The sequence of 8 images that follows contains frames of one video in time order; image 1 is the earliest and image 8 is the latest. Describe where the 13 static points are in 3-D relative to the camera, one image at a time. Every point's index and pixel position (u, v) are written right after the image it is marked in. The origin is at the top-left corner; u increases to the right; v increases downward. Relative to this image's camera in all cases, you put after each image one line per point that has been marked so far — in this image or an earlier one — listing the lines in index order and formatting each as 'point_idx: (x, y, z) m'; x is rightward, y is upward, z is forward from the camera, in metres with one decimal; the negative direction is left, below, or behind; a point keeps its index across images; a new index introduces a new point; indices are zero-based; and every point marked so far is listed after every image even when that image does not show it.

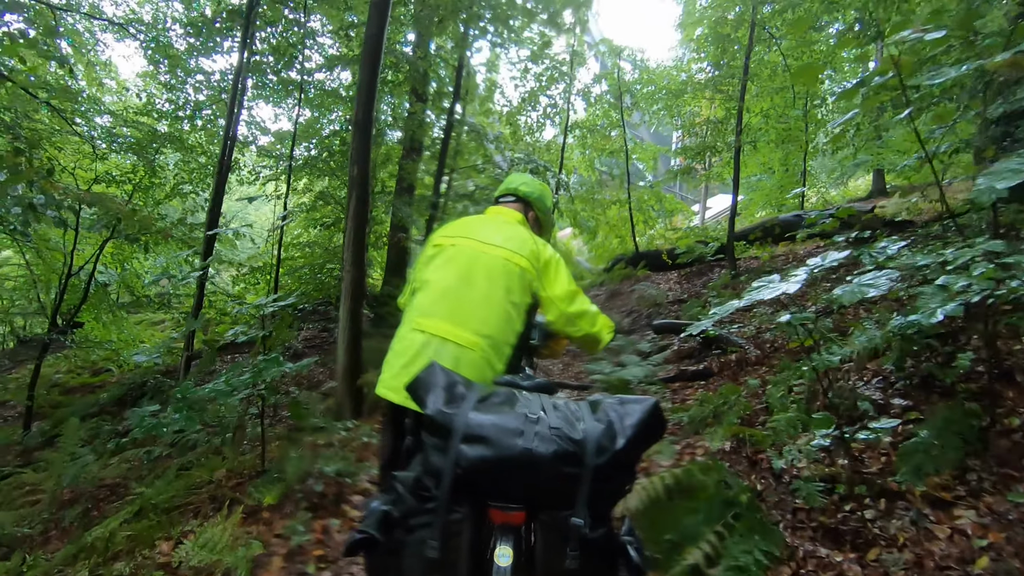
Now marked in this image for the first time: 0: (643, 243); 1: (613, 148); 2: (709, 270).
0: (+3.8, +1.3, +15.4) m
1: (+2.9, +4.0, +15.4) m
2: (+4.4, +0.4, +12.0) m
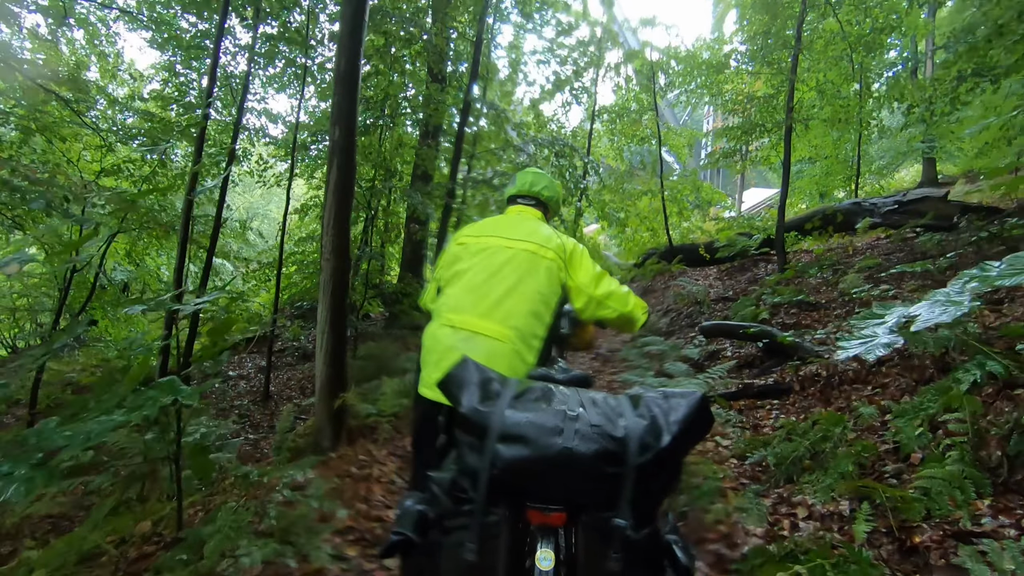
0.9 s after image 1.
0: (+4.4, +1.4, +14.2) m
1: (+3.5, +4.1, +14.3) m
2: (+4.9, +0.4, +10.8) m
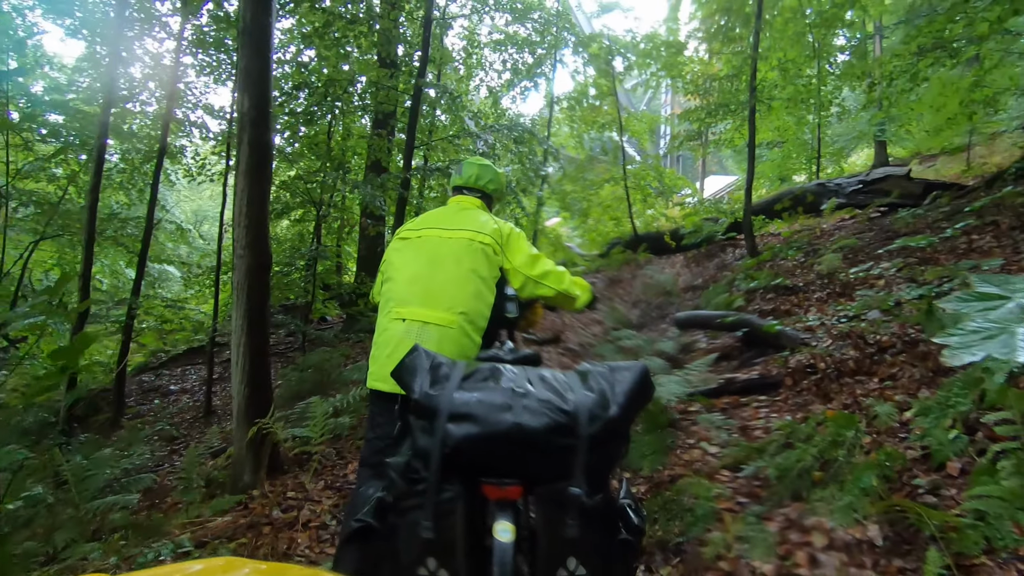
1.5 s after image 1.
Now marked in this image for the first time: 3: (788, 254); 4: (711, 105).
0: (+3.4, +1.6, +14.0) m
1: (+2.4, +4.4, +13.9) m
2: (+4.1, +0.7, +10.6) m
3: (+4.2, +0.5, +8.0) m
4: (+3.8, +3.5, +10.3) m
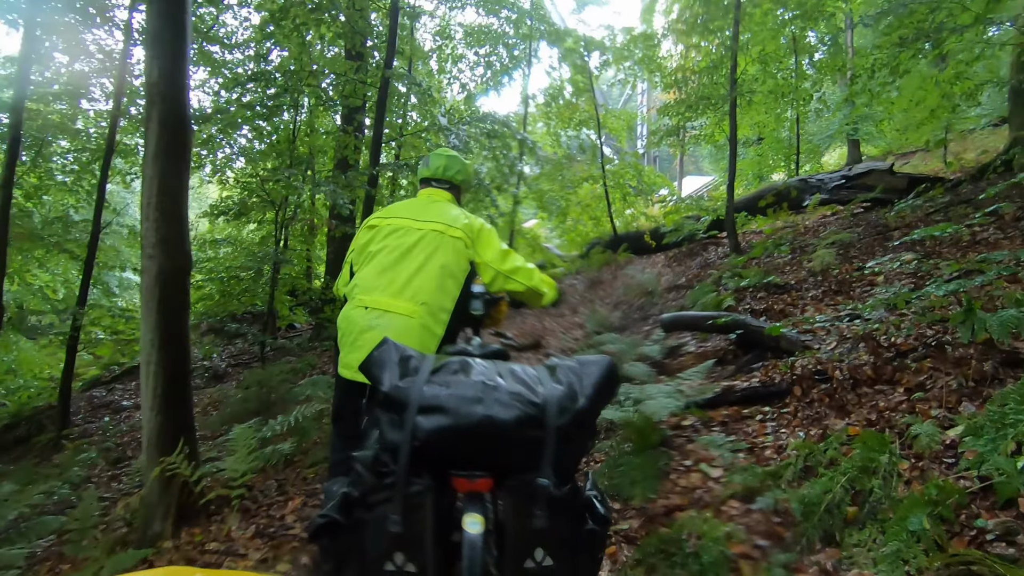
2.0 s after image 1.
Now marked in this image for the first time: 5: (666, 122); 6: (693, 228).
0: (+2.8, +1.6, +13.7) m
1: (+1.7, +4.3, +13.6) m
2: (+3.7, +0.7, +10.3) m
3: (+3.8, +0.5, +7.8) m
4: (+3.3, +3.5, +10.0) m
5: (+3.1, +3.4, +10.9) m
6: (+3.5, +1.2, +10.4) m
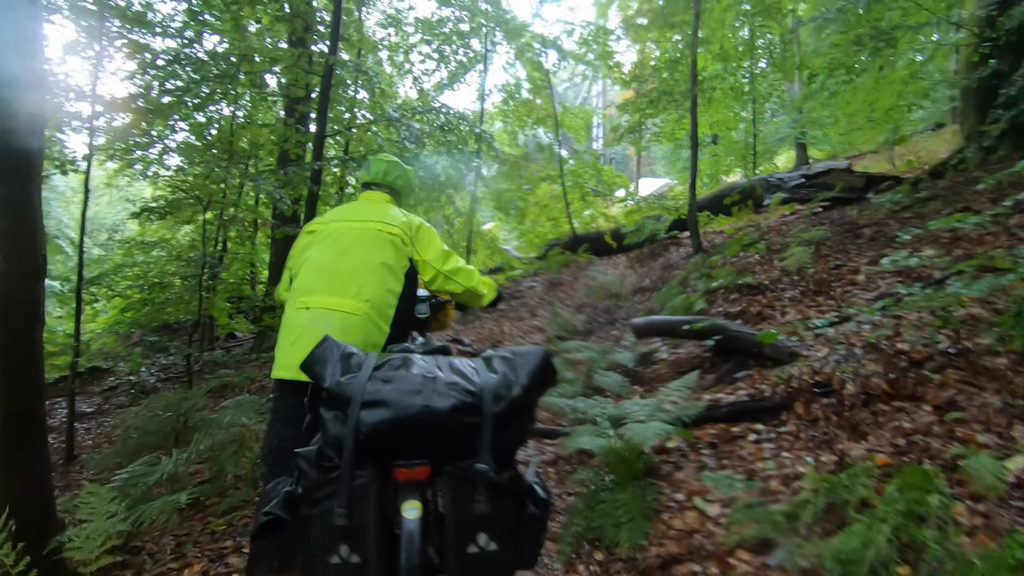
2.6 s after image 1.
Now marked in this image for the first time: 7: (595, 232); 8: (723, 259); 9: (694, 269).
0: (+1.7, +1.6, +13.4) m
1: (+0.7, +4.3, +13.2) m
2: (+2.9, +0.7, +10.1) m
3: (+3.2, +0.5, +7.6) m
4: (+2.5, +3.5, +9.8) m
5: (+2.3, +3.3, +10.6) m
6: (+2.7, +1.1, +10.2) m
7: (+1.9, +1.3, +12.2) m
8: (+3.0, +0.4, +7.5) m
9: (+2.5, +0.3, +7.3) m
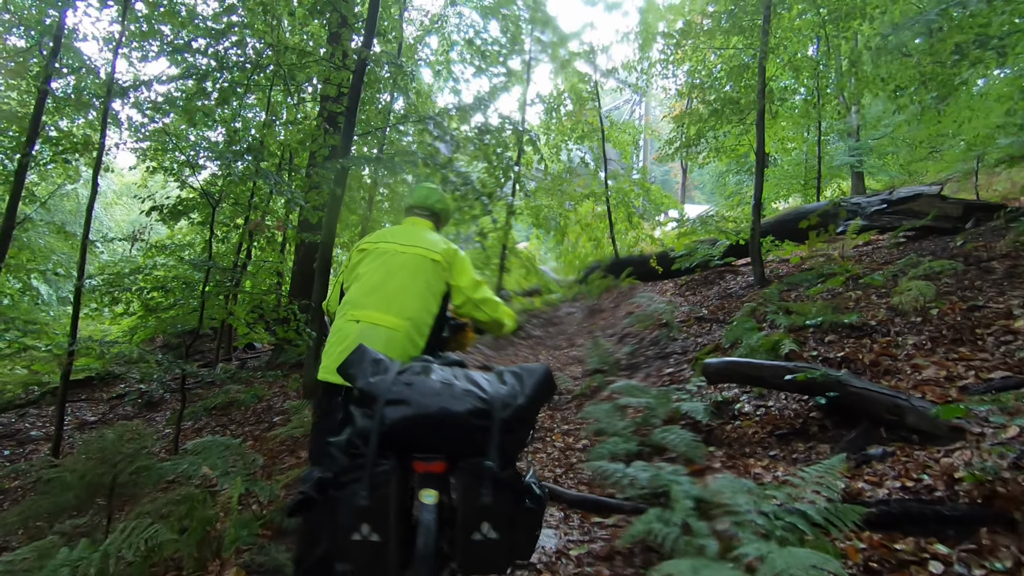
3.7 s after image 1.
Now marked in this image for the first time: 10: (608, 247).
0: (+2.6, +0.9, +12.4) m
1: (+1.7, +3.7, +12.5) m
2: (+3.5, +0.2, +9.1) m
3: (+3.7, +0.1, +6.5) m
4: (+3.3, +3.0, +8.9) m
5: (+3.1, +2.8, +9.8) m
6: (+3.4, +0.6, +9.2) m
7: (+2.7, +0.7, +11.3) m
8: (+3.5, 0.0, +6.5) m
9: (+2.9, -0.2, +6.3) m
10: (+2.3, +1.0, +12.5) m
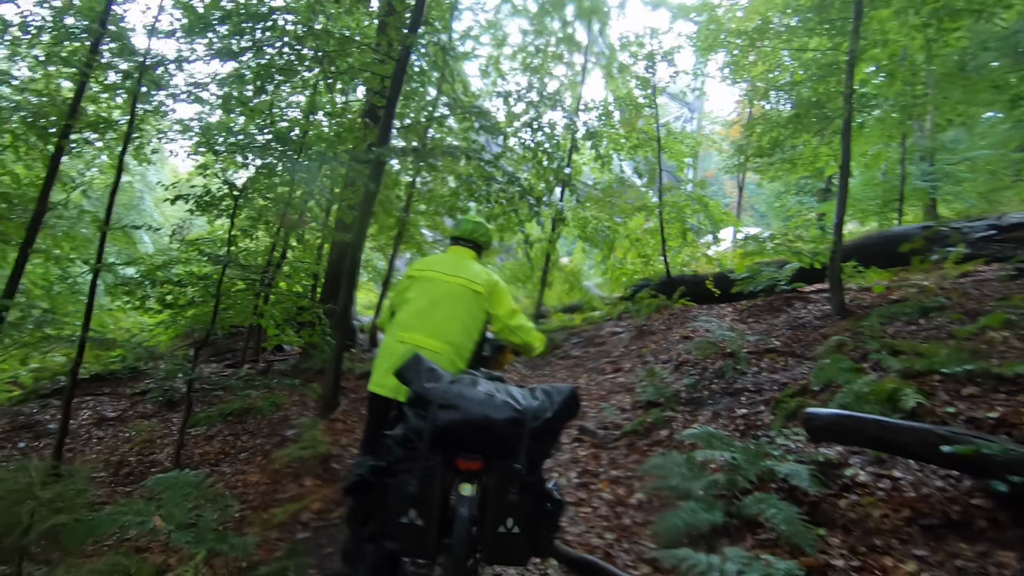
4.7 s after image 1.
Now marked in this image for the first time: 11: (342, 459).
0: (+3.5, +0.5, +11.5) m
1: (+2.7, +3.3, +11.7) m
2: (+4.2, -0.3, +8.1) m
3: (+4.2, -0.3, +5.5) m
4: (+4.1, +2.6, +8.0) m
5: (+3.9, +2.4, +8.9) m
6: (+4.1, +0.2, +8.3) m
7: (+3.5, +0.2, +10.4) m
8: (+3.9, -0.4, +5.6) m
9: (+3.4, -0.5, +5.4) m
10: (+3.2, +0.5, +11.7) m
11: (-1.5, -1.5, +4.6) m
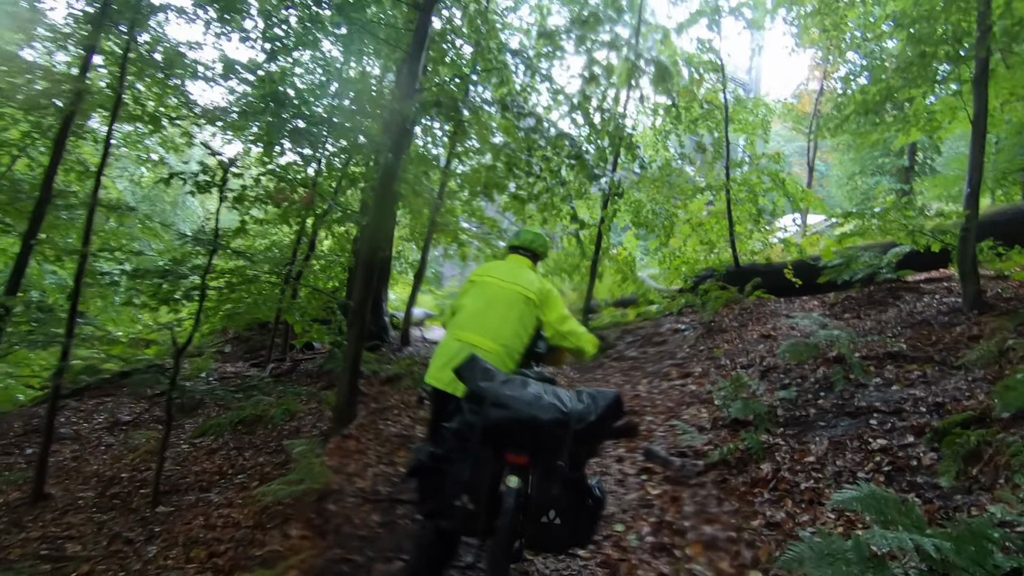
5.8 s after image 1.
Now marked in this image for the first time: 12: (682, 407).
0: (+4.4, +0.6, +10.1) m
1: (+3.6, +3.4, +10.3) m
2: (+4.7, -0.1, +6.7) m
3: (+4.6, -0.2, +4.1) m
4: (+4.7, +2.7, +6.5) m
5: (+4.5, +2.5, +7.4) m
6: (+4.7, +0.3, +6.8) m
7: (+4.3, +0.4, +9.0) m
8: (+4.3, -0.3, +4.1) m
9: (+3.8, -0.4, +4.0) m
10: (+4.1, +0.7, +10.3) m
11: (-1.1, -1.4, +3.7) m
12: (+1.7, -1.2, +5.3) m
